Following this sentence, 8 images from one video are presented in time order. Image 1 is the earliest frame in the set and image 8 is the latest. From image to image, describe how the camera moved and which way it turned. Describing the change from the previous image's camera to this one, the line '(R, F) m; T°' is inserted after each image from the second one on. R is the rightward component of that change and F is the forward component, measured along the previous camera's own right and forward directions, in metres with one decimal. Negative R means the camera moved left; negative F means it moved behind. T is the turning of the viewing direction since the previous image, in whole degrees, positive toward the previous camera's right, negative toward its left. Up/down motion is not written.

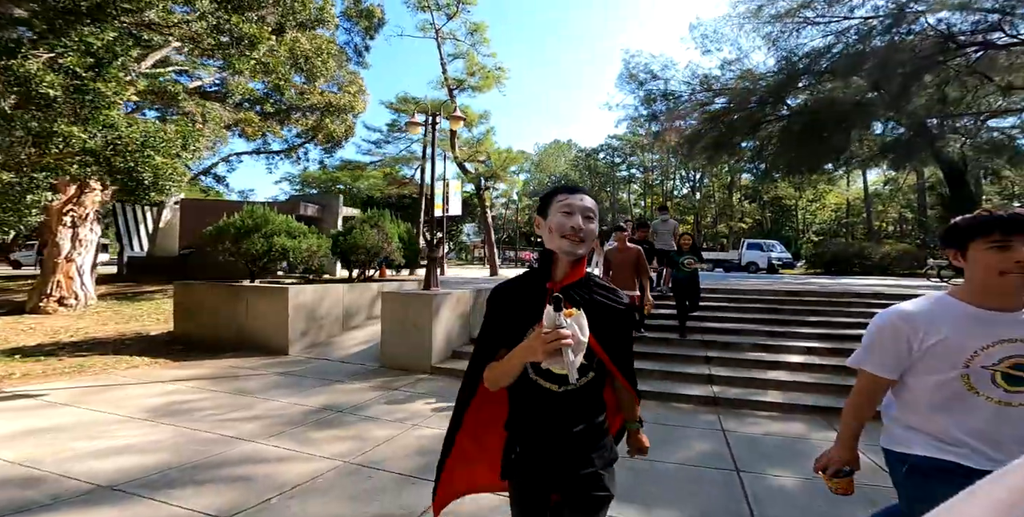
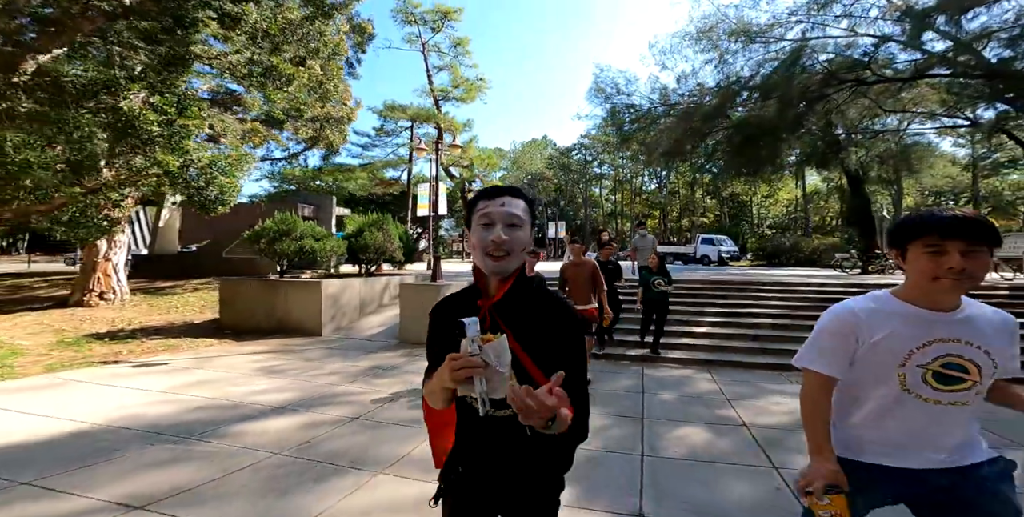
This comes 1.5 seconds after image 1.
(-0.3, -1.9) m; +3°
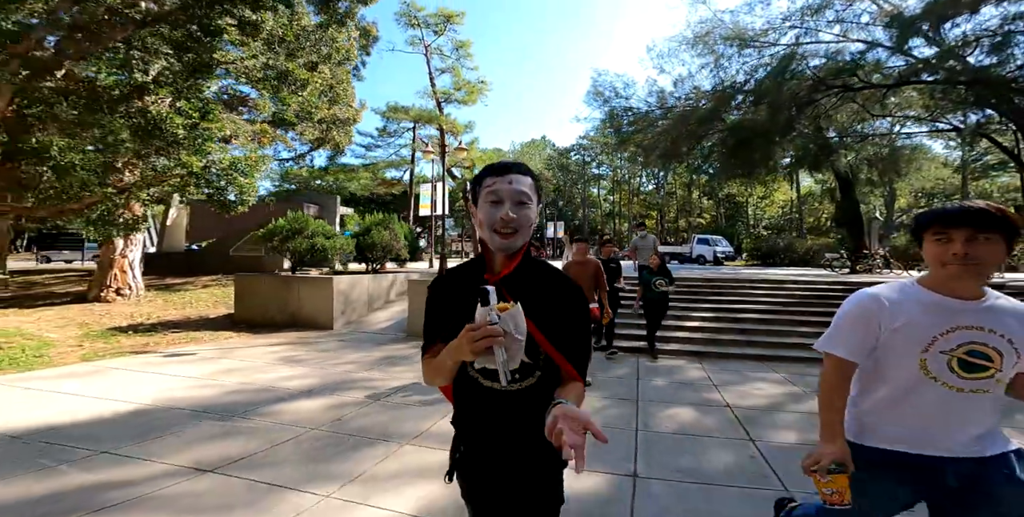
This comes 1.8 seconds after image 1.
(-0.1, -0.5) m; 0°
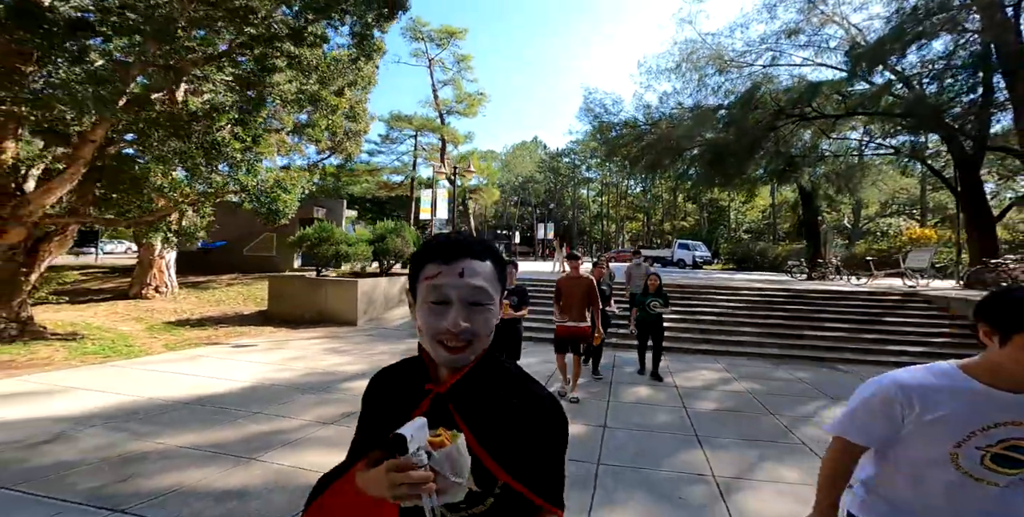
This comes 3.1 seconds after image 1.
(-0.2, -1.6) m; +1°
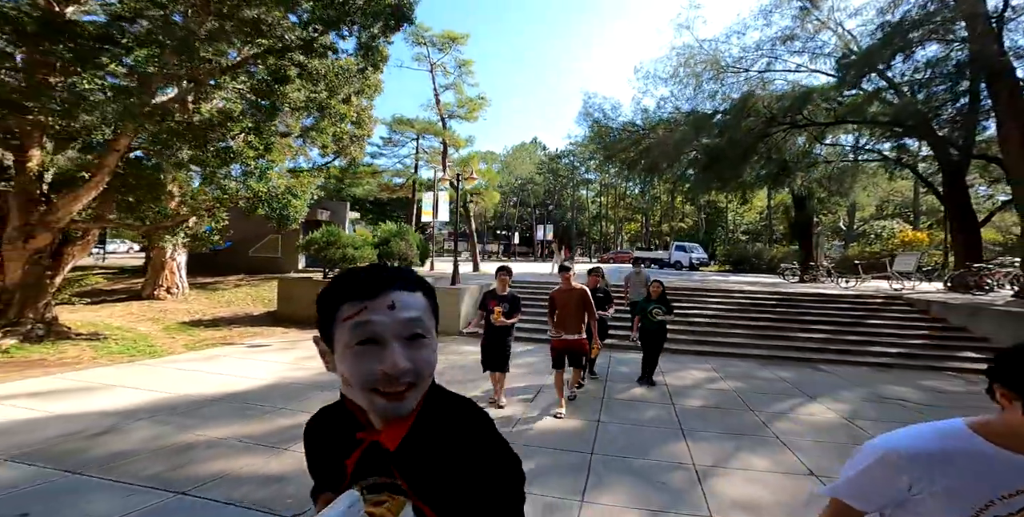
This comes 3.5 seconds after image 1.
(0.0, -0.4) m; 0°
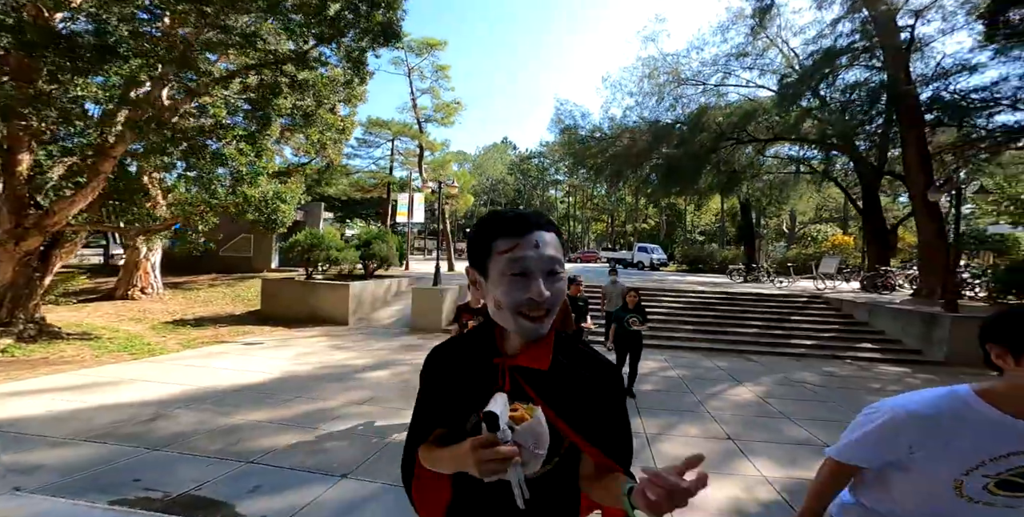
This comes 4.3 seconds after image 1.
(-0.3, -0.9) m; +4°
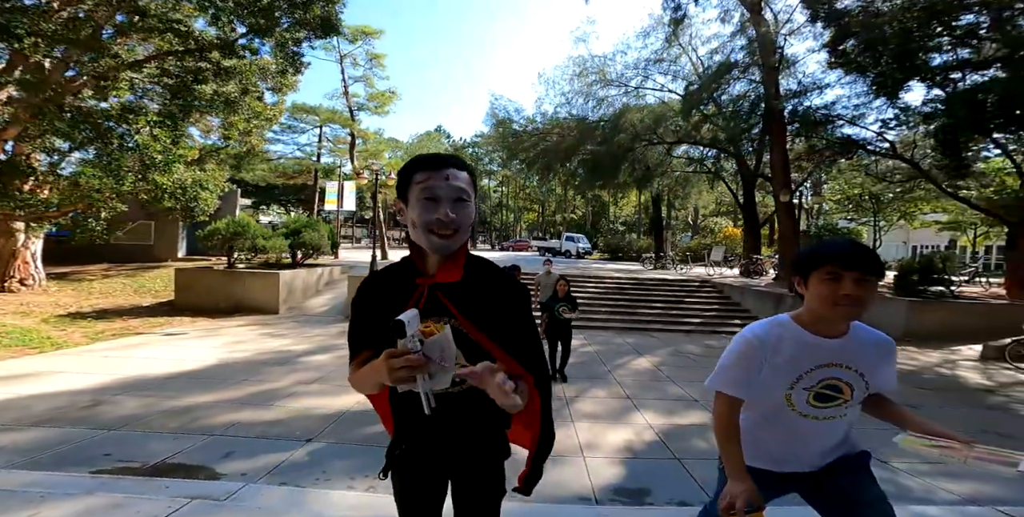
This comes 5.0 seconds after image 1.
(-0.2, -0.7) m; +9°
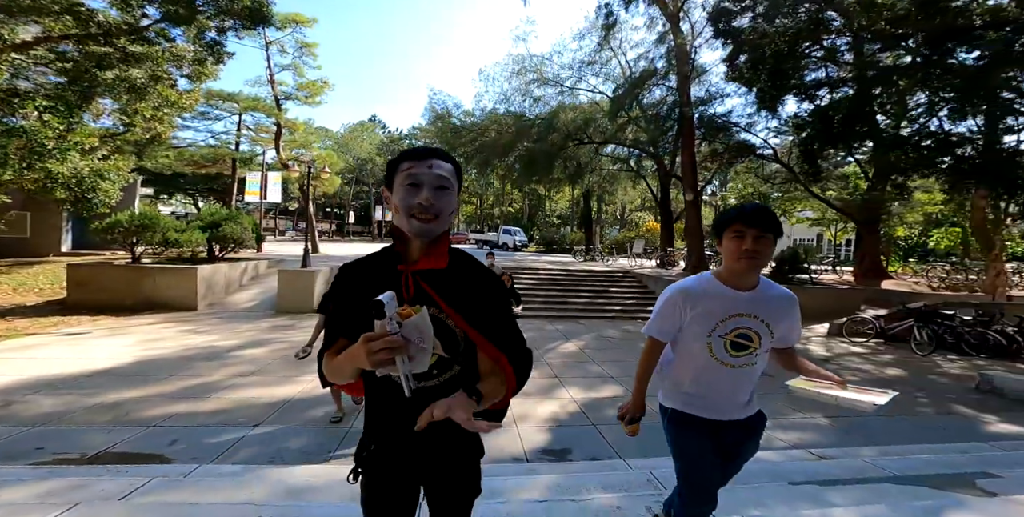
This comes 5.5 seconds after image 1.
(-0.1, -0.4) m; +8°
